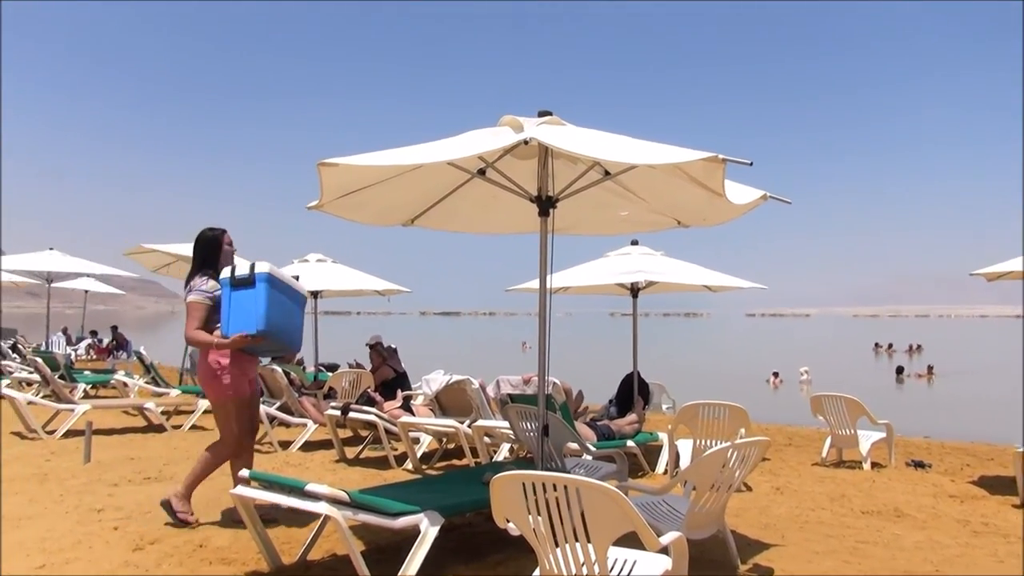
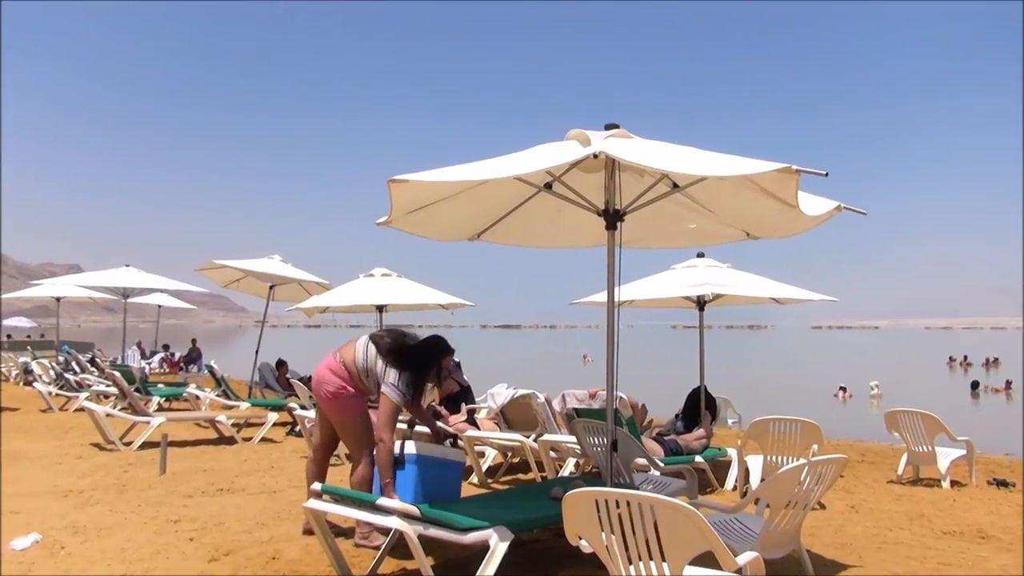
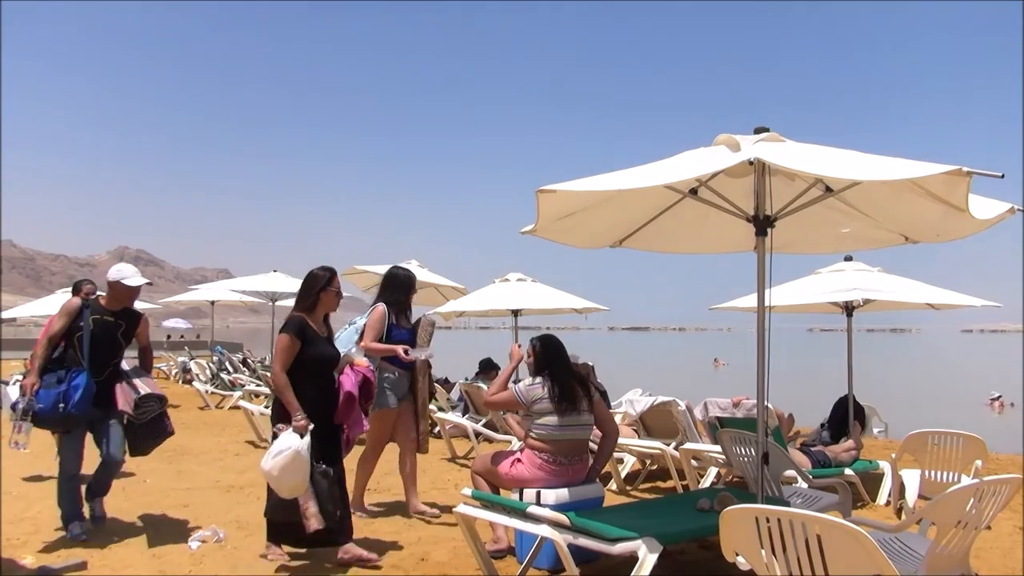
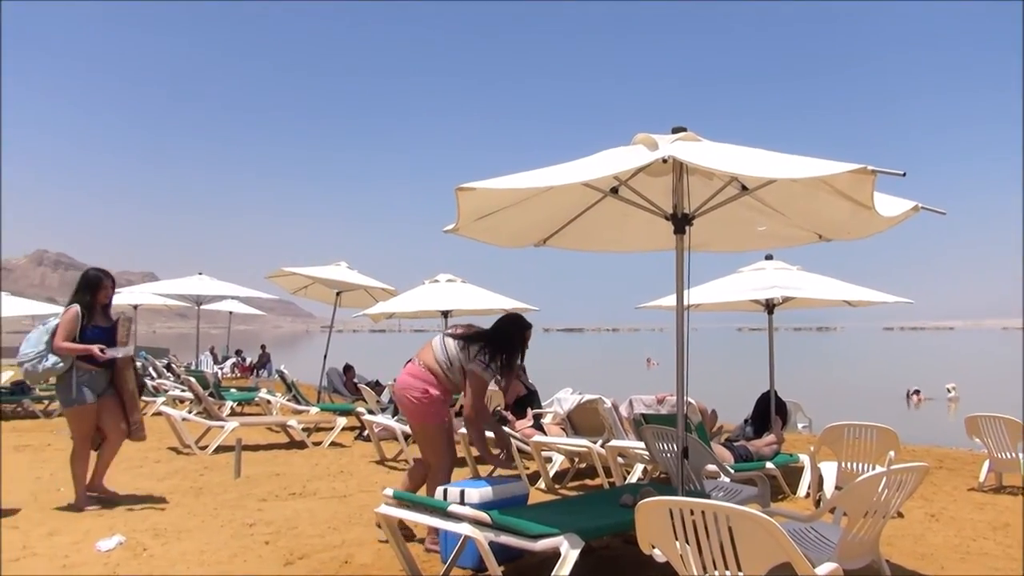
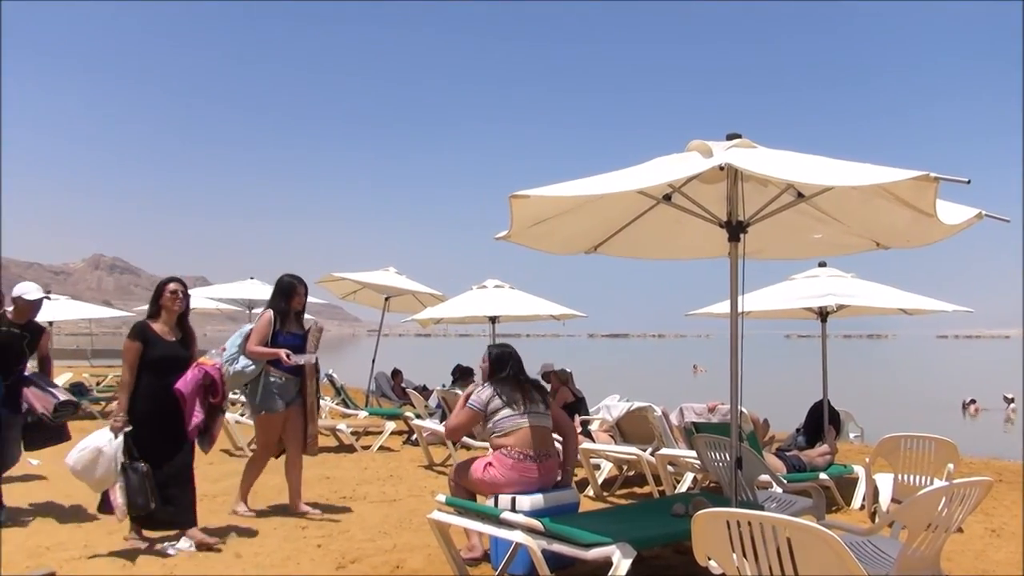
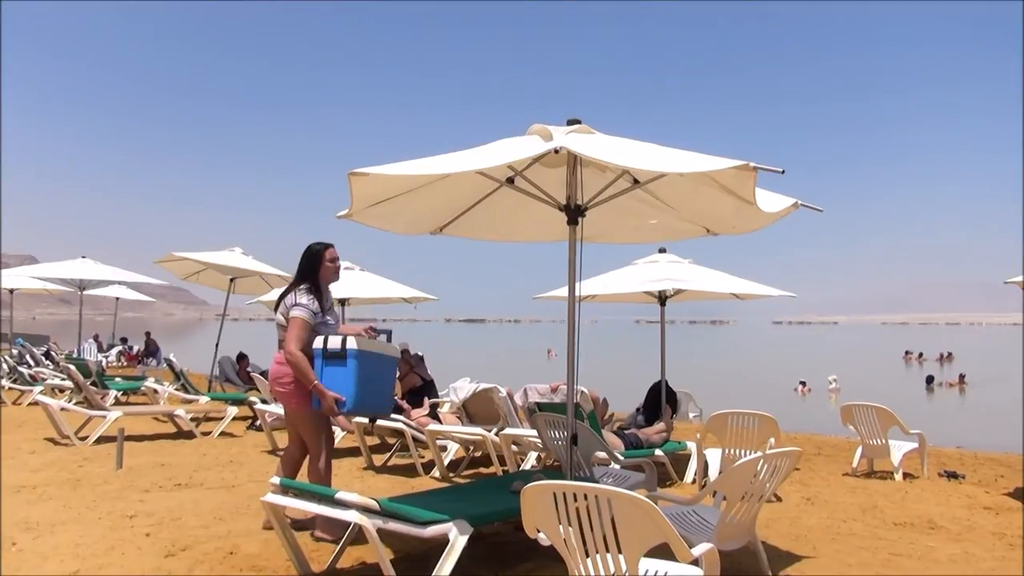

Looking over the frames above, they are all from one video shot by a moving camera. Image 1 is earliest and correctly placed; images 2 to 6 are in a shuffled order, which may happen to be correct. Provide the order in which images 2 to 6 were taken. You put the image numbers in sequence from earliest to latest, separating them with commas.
6, 2, 4, 5, 3
